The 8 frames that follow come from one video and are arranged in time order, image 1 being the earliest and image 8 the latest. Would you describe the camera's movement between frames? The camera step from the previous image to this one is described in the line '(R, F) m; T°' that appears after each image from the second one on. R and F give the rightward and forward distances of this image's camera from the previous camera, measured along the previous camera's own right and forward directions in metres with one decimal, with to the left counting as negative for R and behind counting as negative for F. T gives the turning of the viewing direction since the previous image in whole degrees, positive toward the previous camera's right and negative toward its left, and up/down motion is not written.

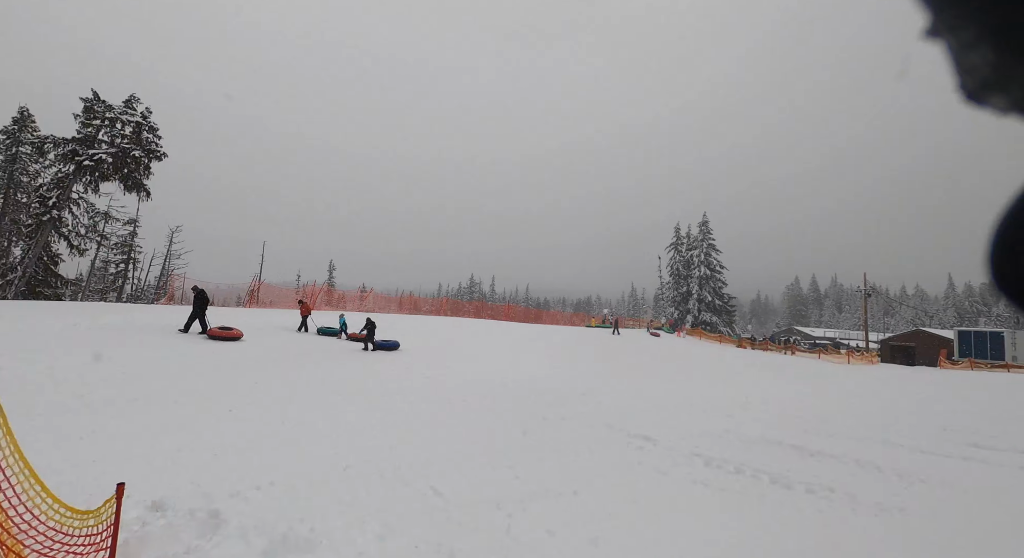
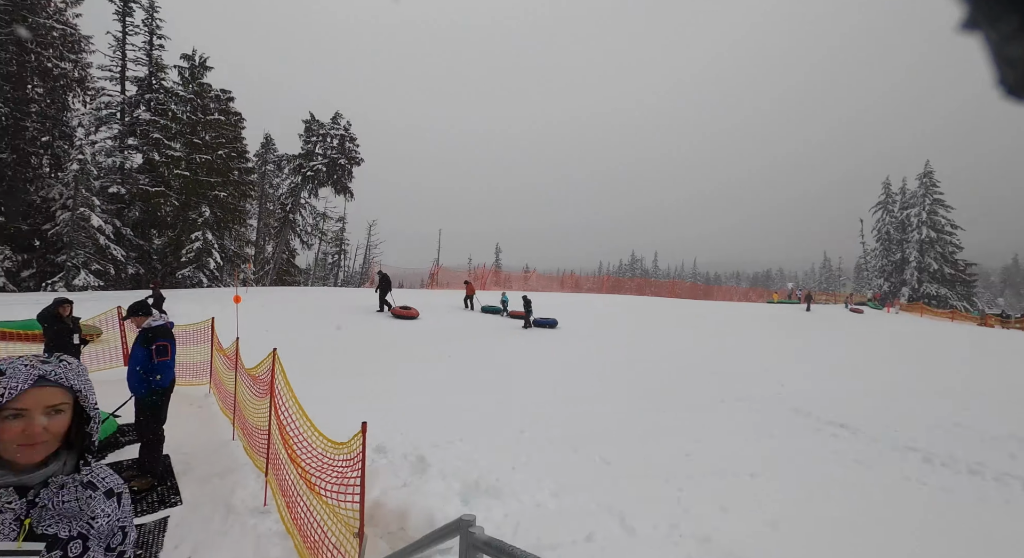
(+0.1, -0.4) m; -19°
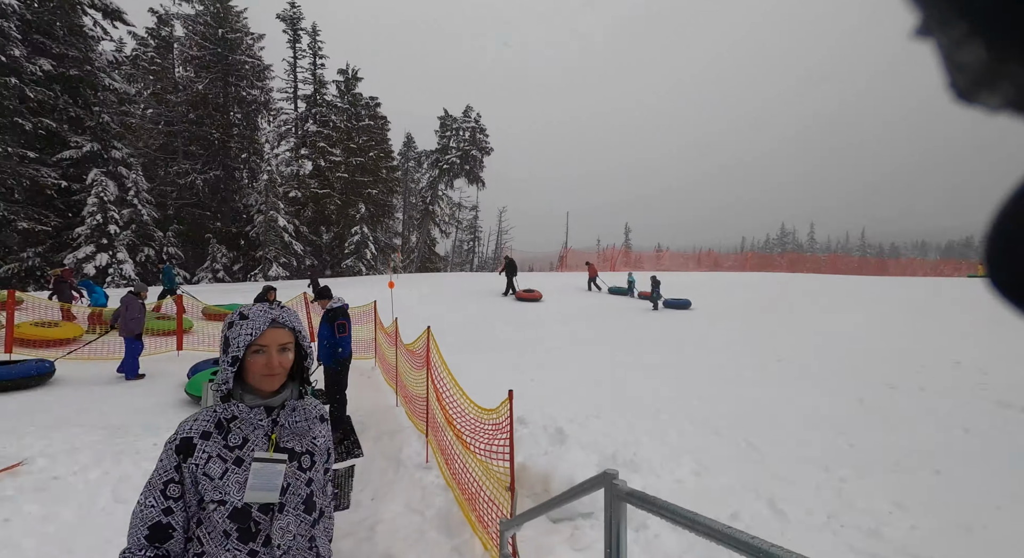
(0.0, -0.2) m; -15°
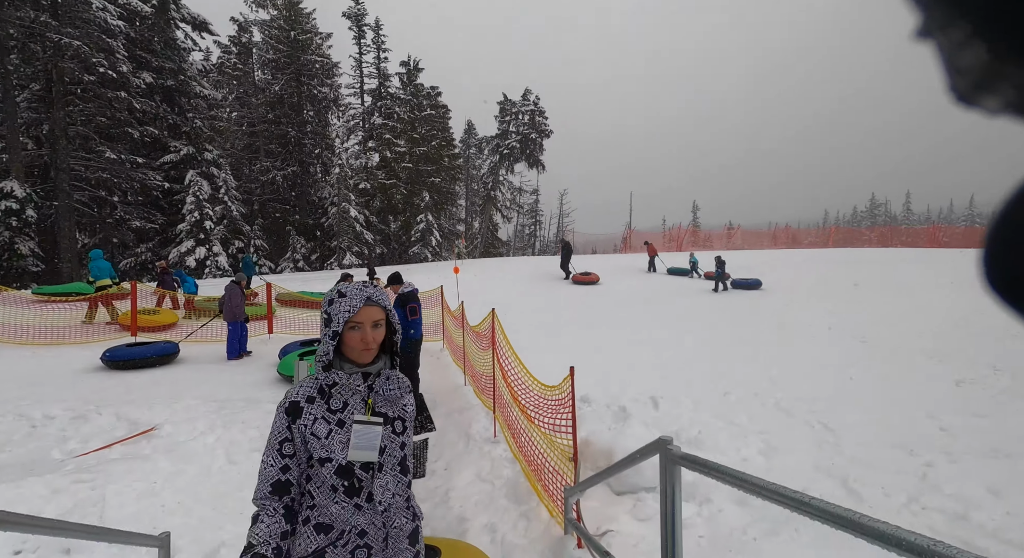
(0.0, -0.2) m; -7°
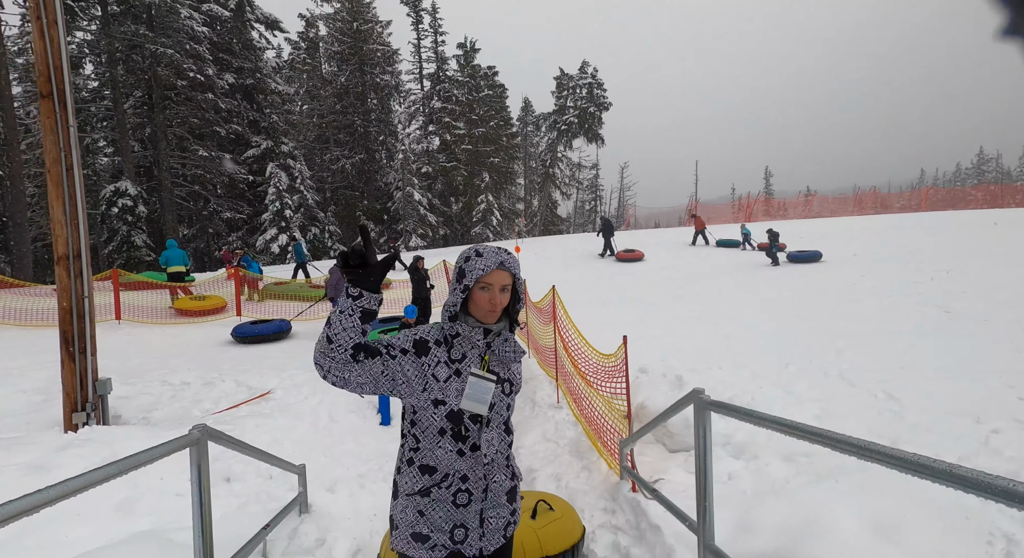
(0.0, -0.5) m; -7°
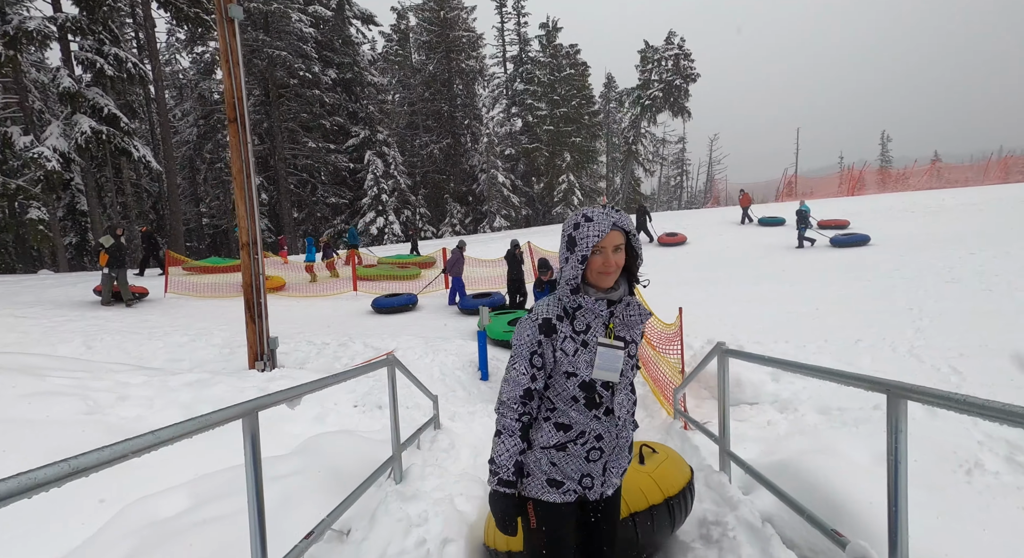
(0.0, -1.1) m; -9°
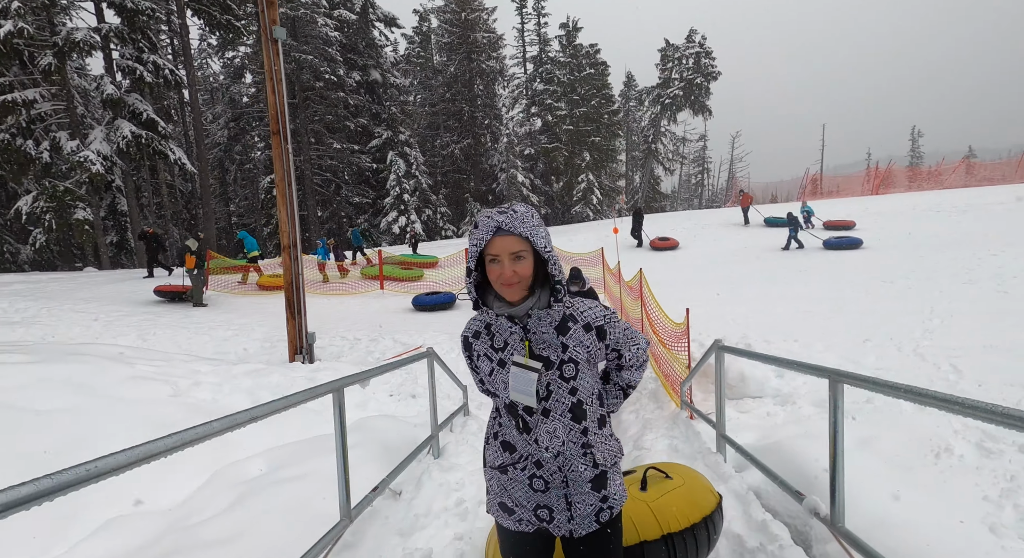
(0.0, -0.5) m; -2°
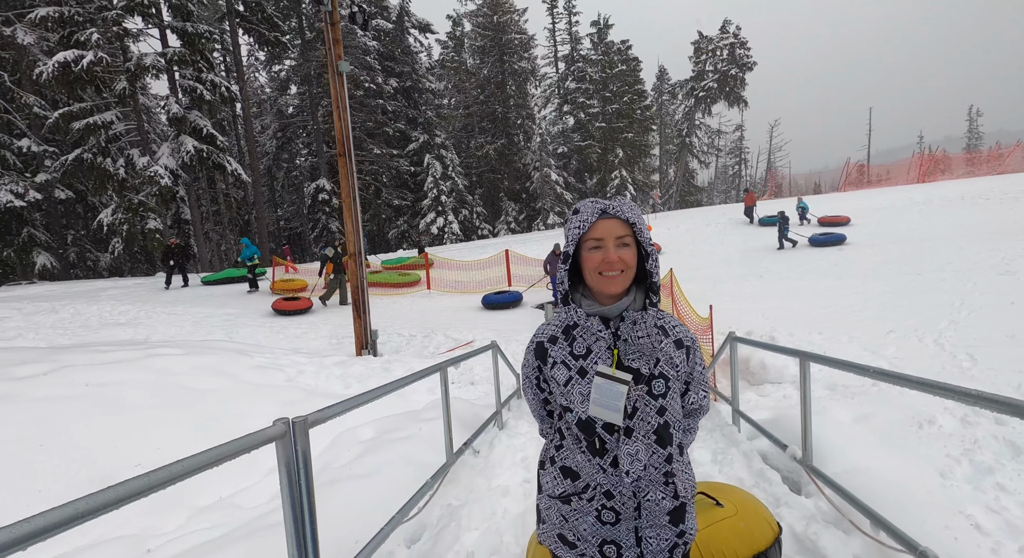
(-0.1, -0.9) m; -4°
